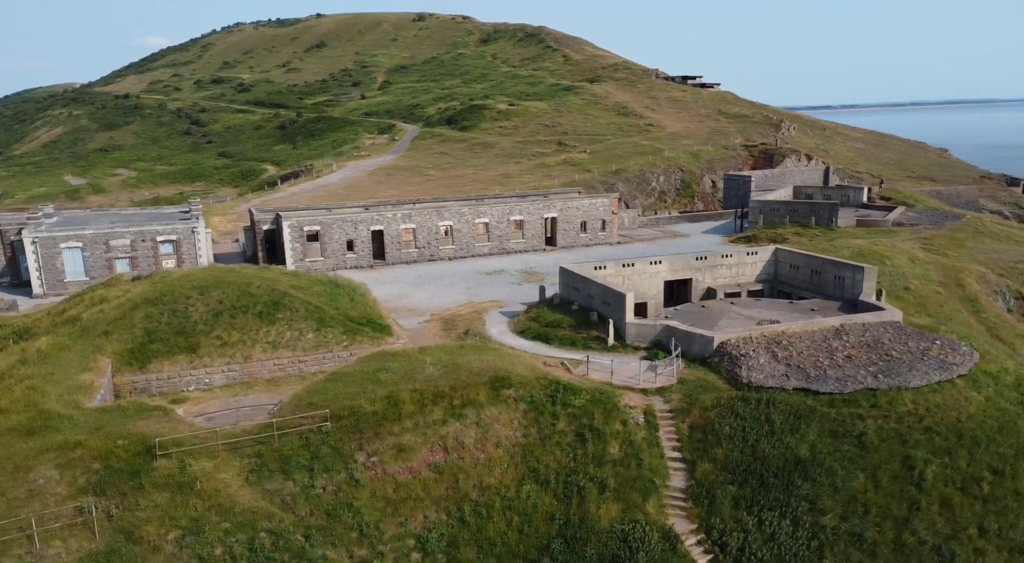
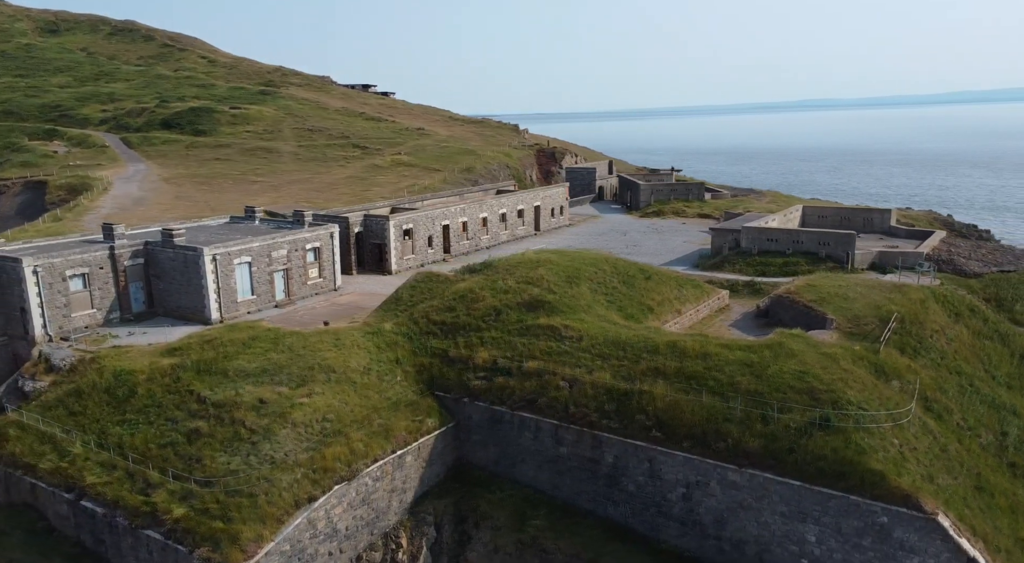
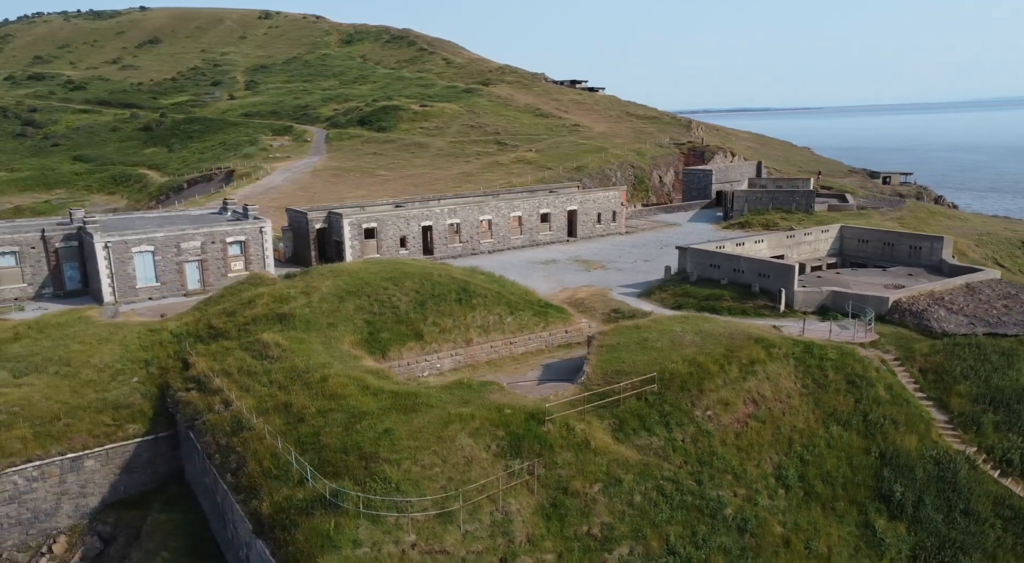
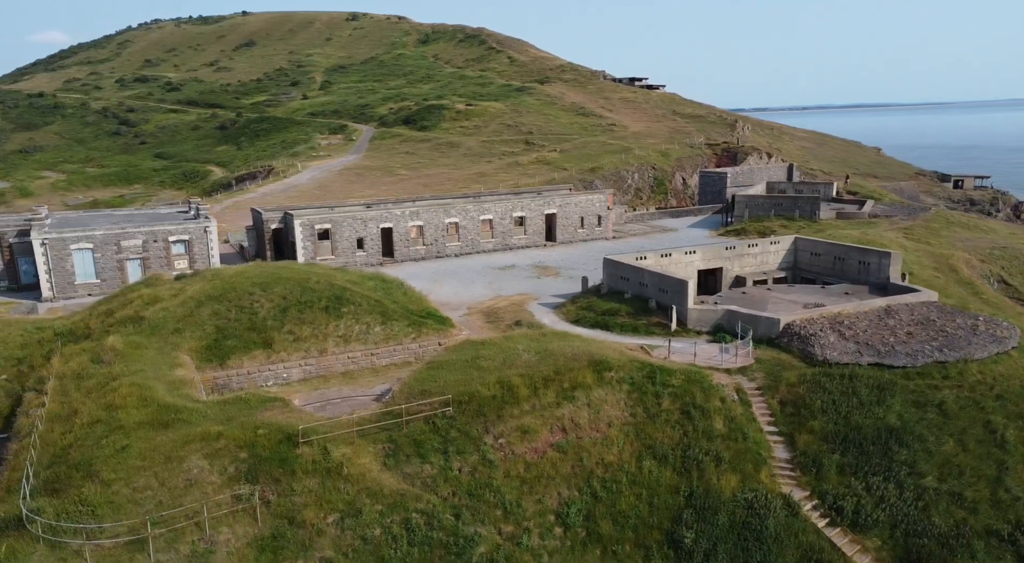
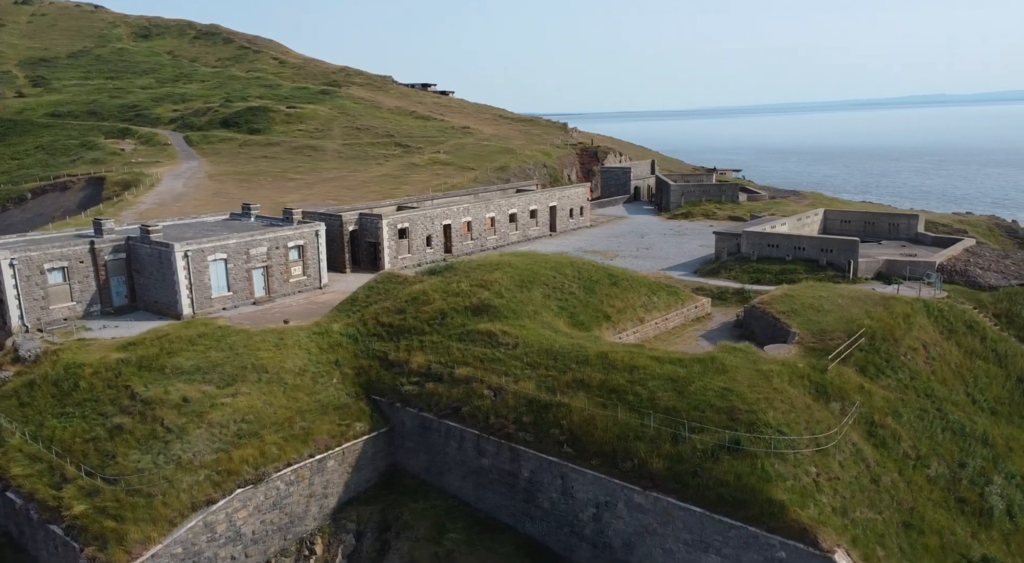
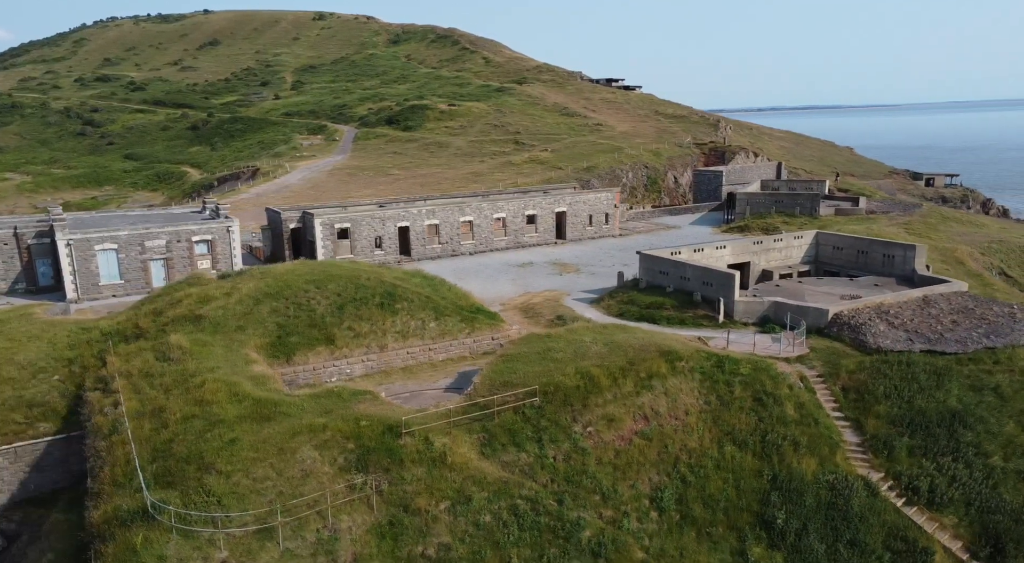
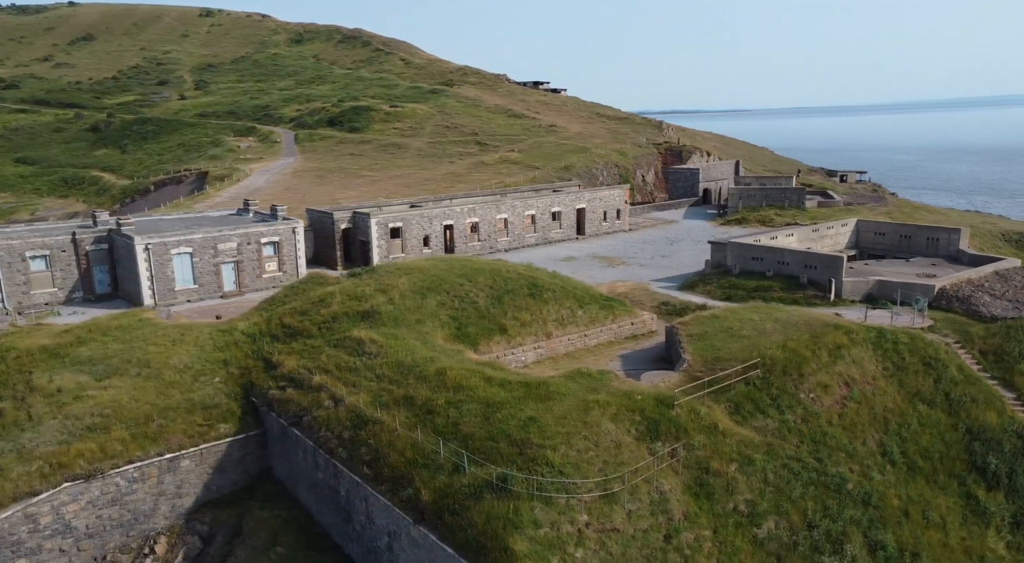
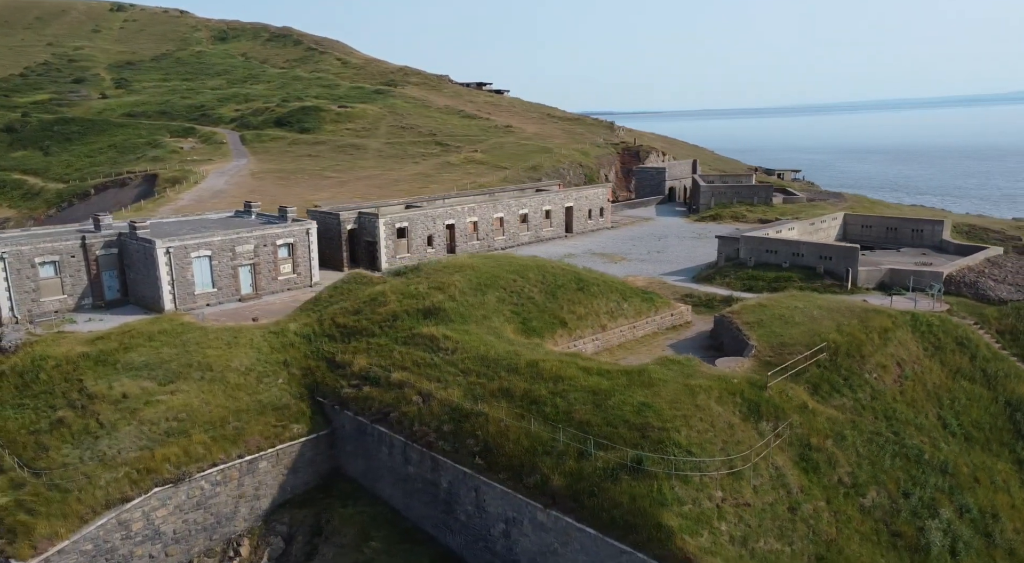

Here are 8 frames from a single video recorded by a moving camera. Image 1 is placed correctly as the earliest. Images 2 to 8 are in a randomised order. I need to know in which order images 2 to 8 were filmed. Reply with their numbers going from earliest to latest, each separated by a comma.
4, 6, 3, 7, 8, 5, 2
